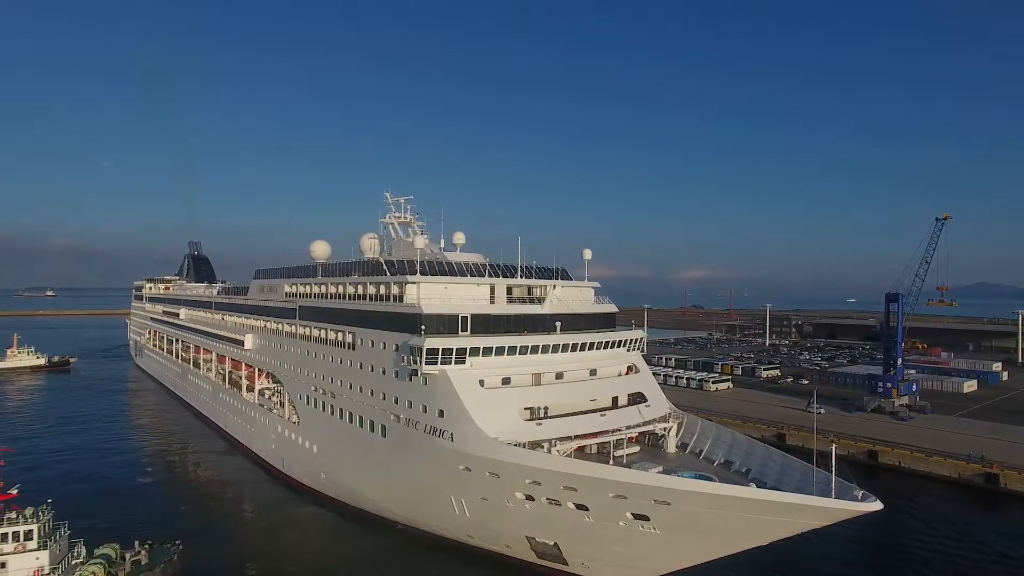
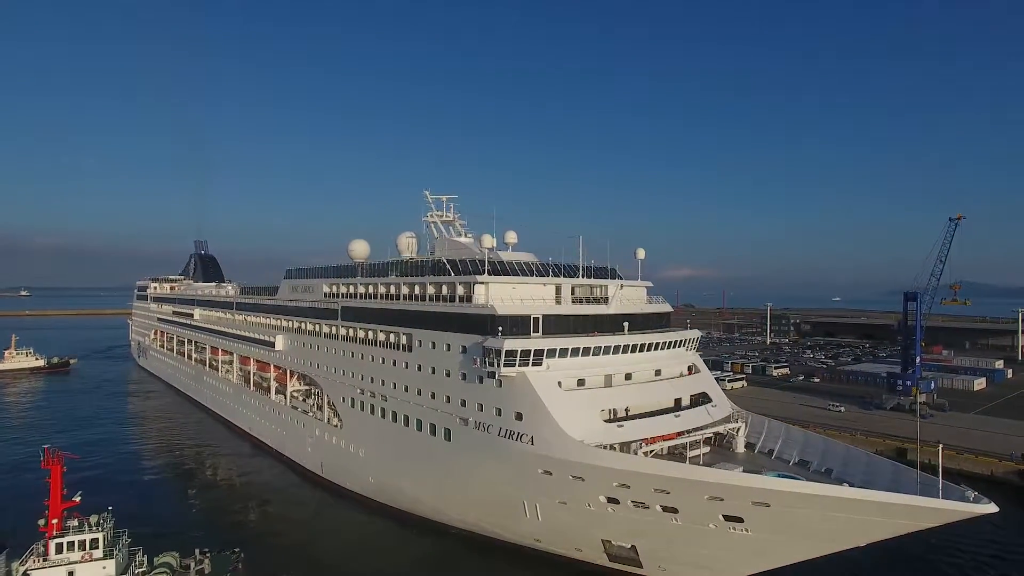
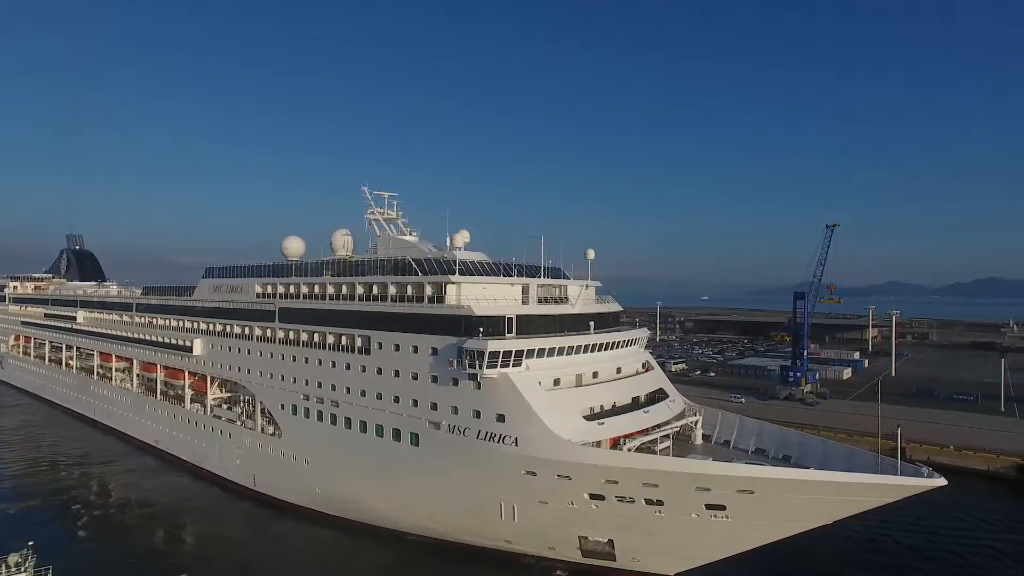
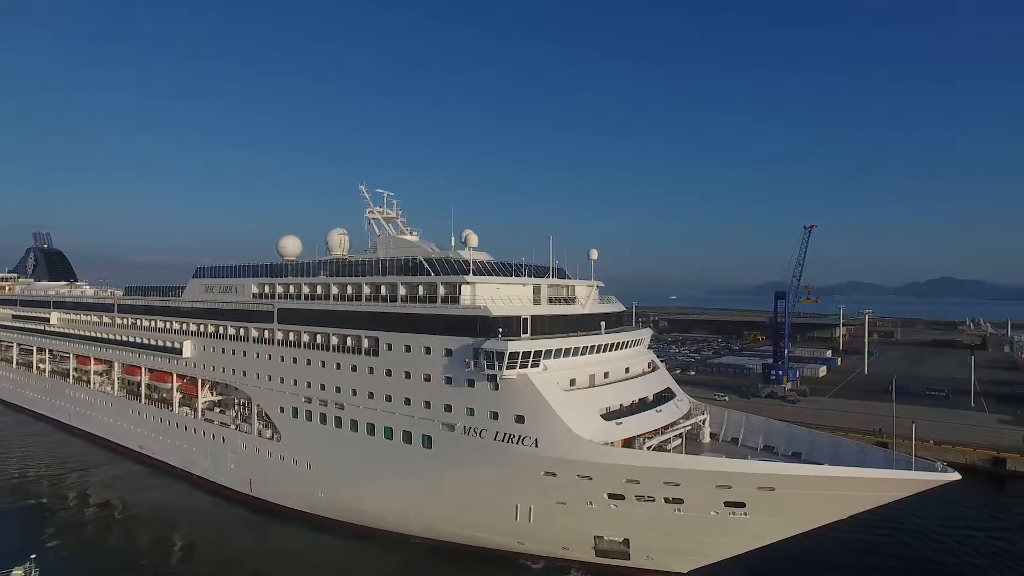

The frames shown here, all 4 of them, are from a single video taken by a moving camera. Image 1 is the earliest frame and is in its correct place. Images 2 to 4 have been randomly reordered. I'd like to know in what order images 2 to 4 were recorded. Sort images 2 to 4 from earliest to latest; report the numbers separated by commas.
2, 3, 4
